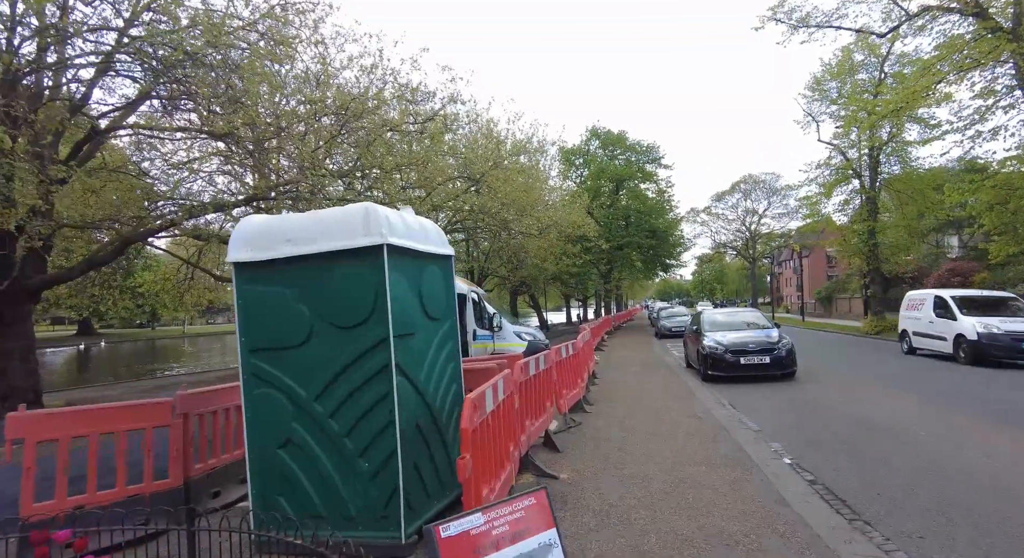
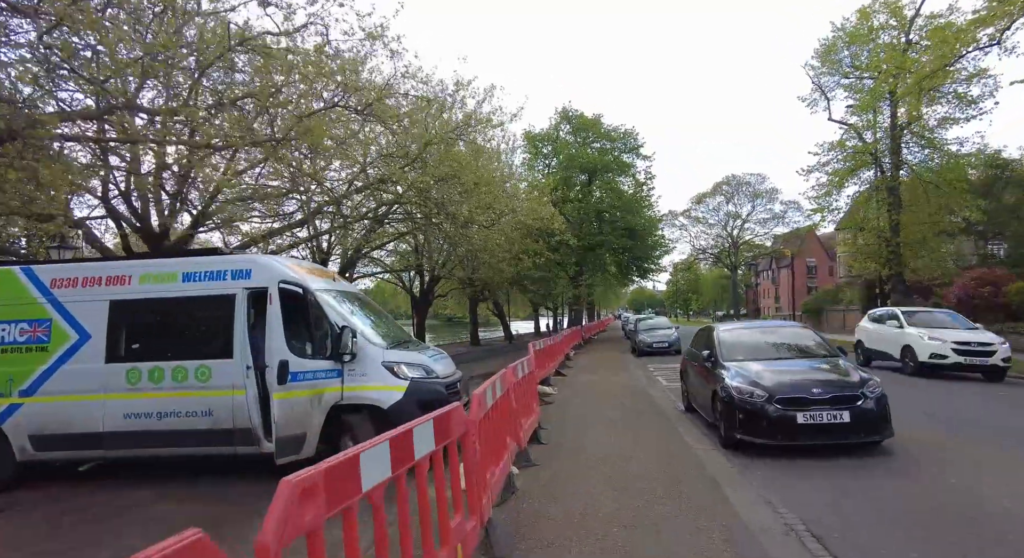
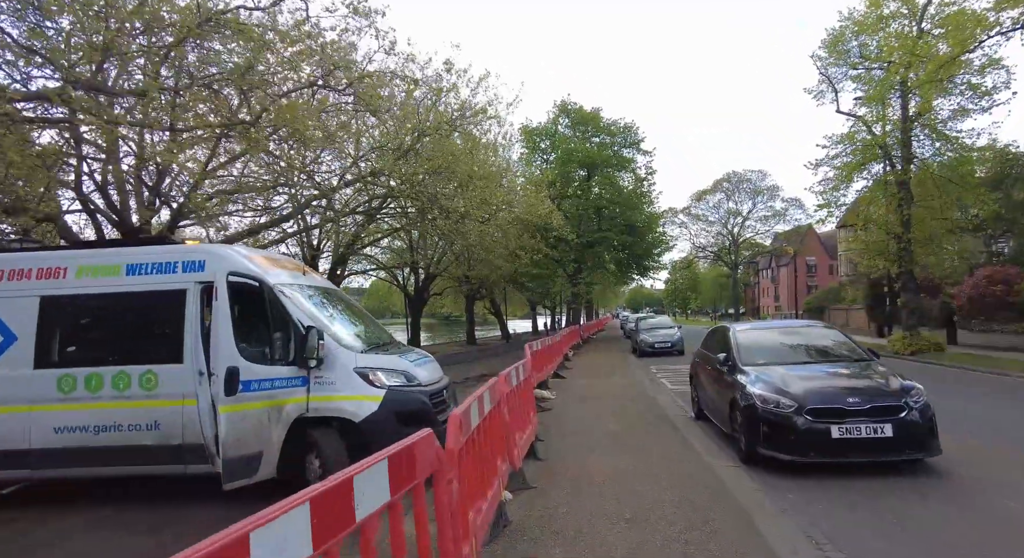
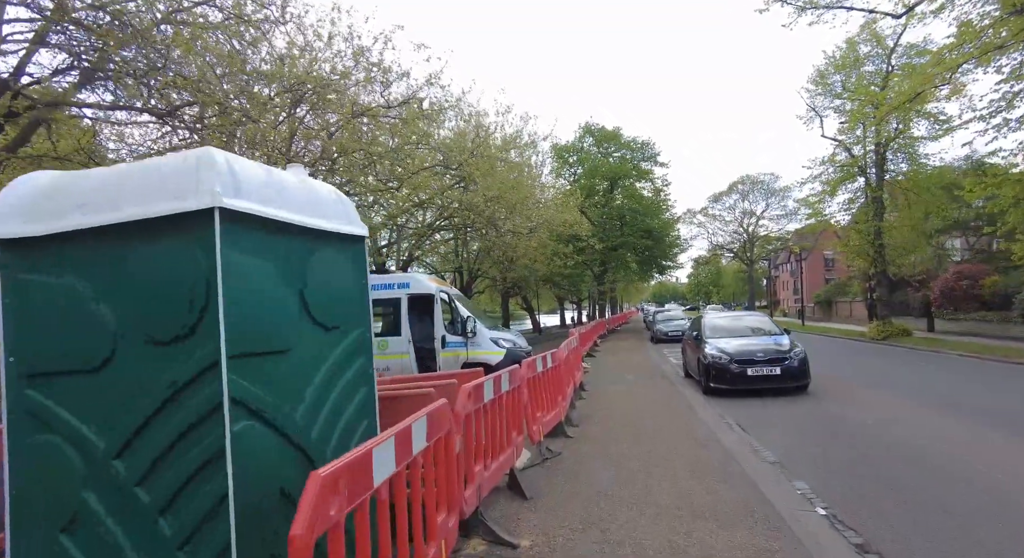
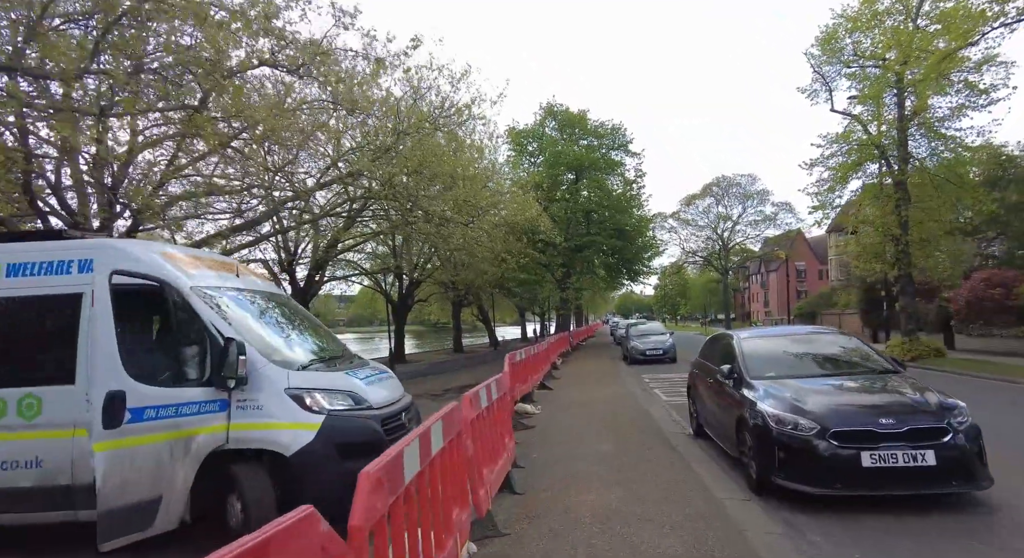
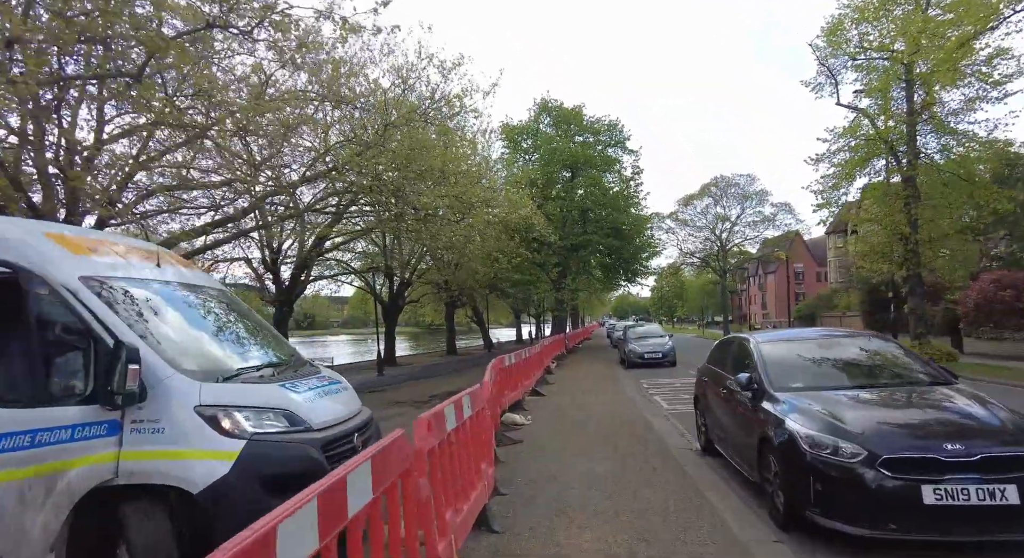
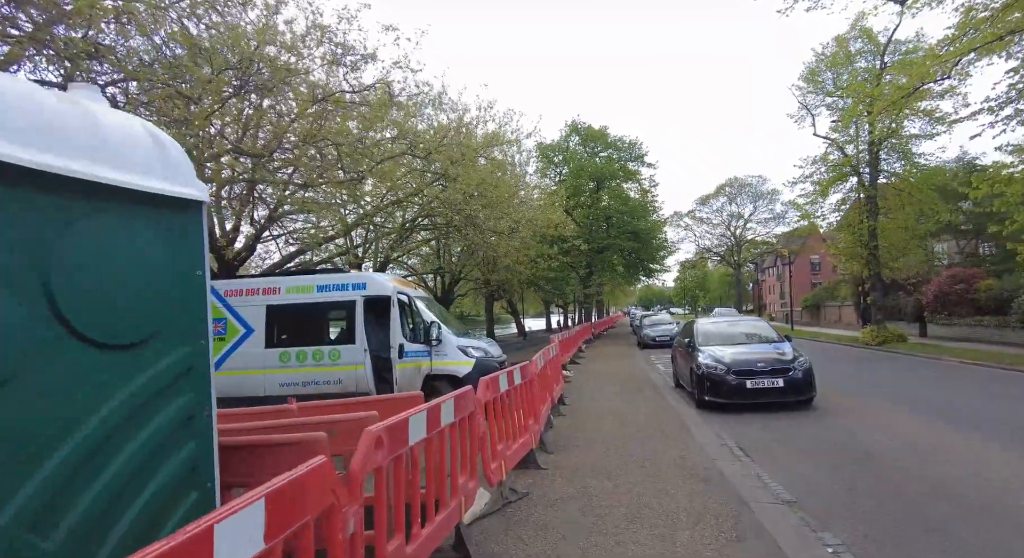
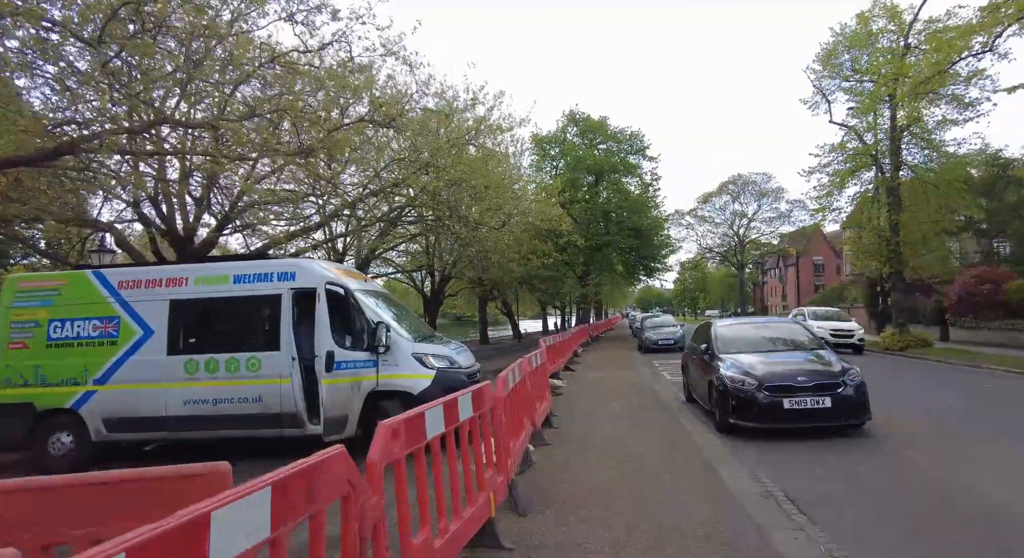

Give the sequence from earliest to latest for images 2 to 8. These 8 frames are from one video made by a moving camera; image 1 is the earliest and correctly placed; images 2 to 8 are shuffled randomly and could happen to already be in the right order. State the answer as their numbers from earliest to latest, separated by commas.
4, 7, 8, 2, 3, 5, 6
